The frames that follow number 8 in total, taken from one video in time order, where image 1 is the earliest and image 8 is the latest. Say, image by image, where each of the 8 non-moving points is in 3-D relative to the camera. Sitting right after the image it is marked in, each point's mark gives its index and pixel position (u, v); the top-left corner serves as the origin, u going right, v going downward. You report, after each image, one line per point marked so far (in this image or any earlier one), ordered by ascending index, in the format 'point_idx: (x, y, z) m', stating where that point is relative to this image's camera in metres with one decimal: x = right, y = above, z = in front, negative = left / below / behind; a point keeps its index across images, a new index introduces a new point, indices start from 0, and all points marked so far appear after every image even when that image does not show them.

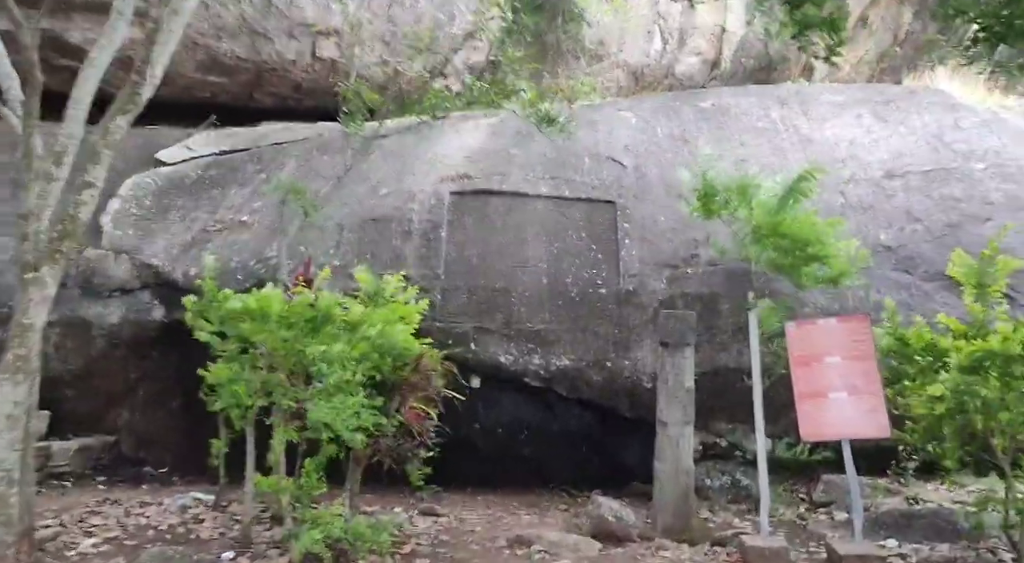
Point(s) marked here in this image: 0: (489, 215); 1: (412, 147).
0: (-0.2, +0.5, +4.7) m
1: (-0.8, +1.1, +5.0) m
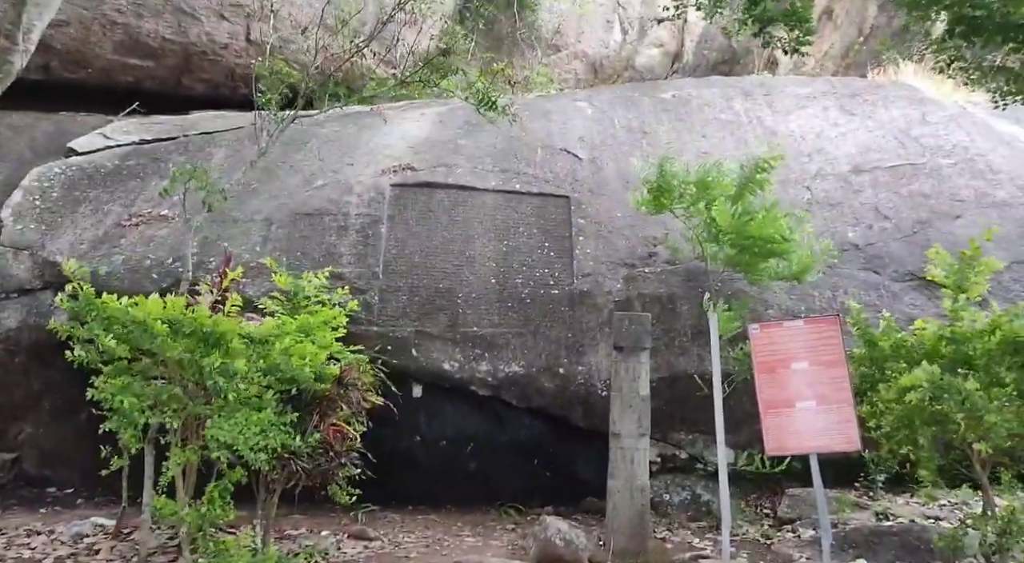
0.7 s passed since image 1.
0: (-0.5, +0.5, +4.3) m
1: (-1.1, +1.1, +4.6) m
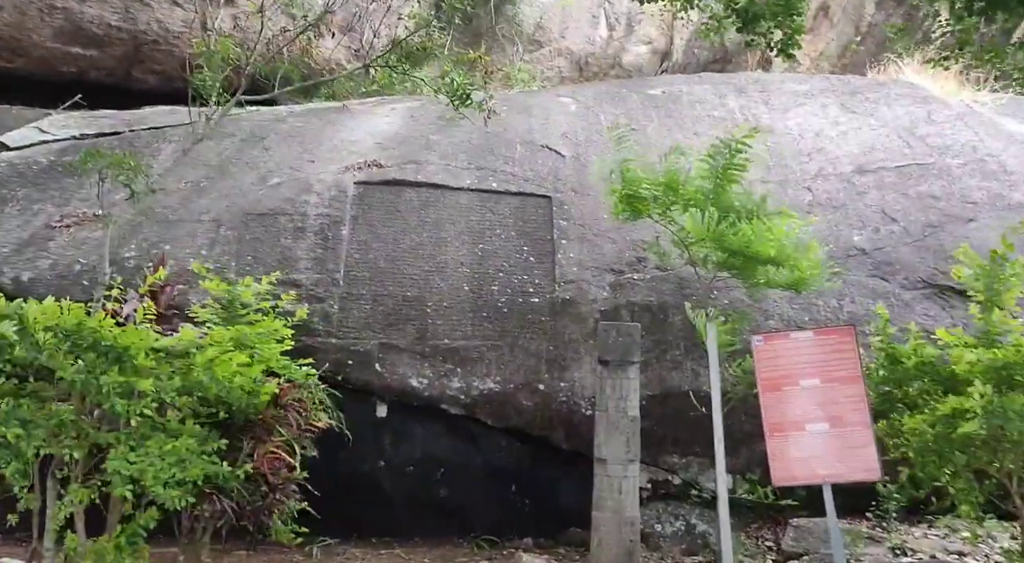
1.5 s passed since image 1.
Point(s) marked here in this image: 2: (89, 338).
0: (-0.7, +0.4, +3.9) m
1: (-1.3, +1.0, +4.2) m
2: (-1.4, -0.2, +2.1) m
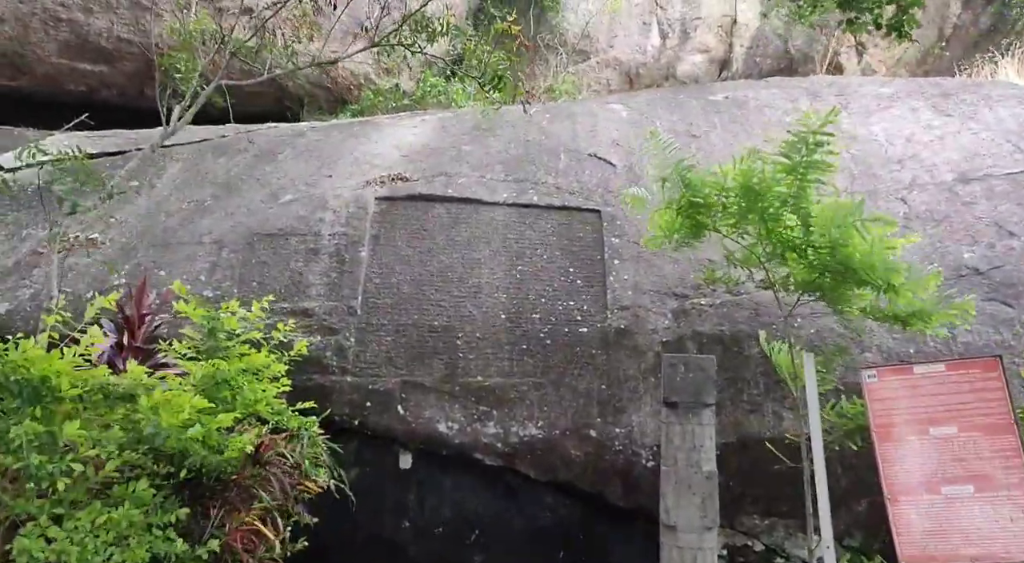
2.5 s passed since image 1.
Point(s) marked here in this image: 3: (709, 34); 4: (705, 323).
0: (-0.4, +0.3, +3.5) m
1: (-1.0, +0.8, +3.8) m
2: (-1.3, -0.2, +1.6) m
3: (+1.7, +2.2, +5.6) m
4: (+1.0, -0.2, +3.3) m
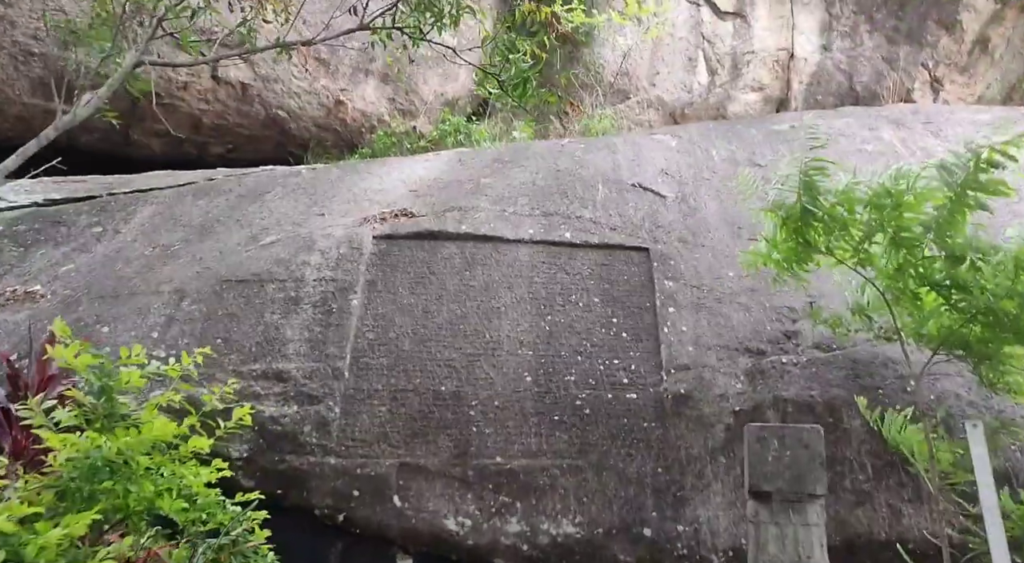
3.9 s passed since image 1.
0: (-0.3, 0.0, +2.8) m
1: (-0.9, +0.5, +3.3) m
2: (-1.3, -0.3, +1.0) m
3: (+2.0, +1.7, +5.1) m
4: (+1.1, -0.4, +2.6) m
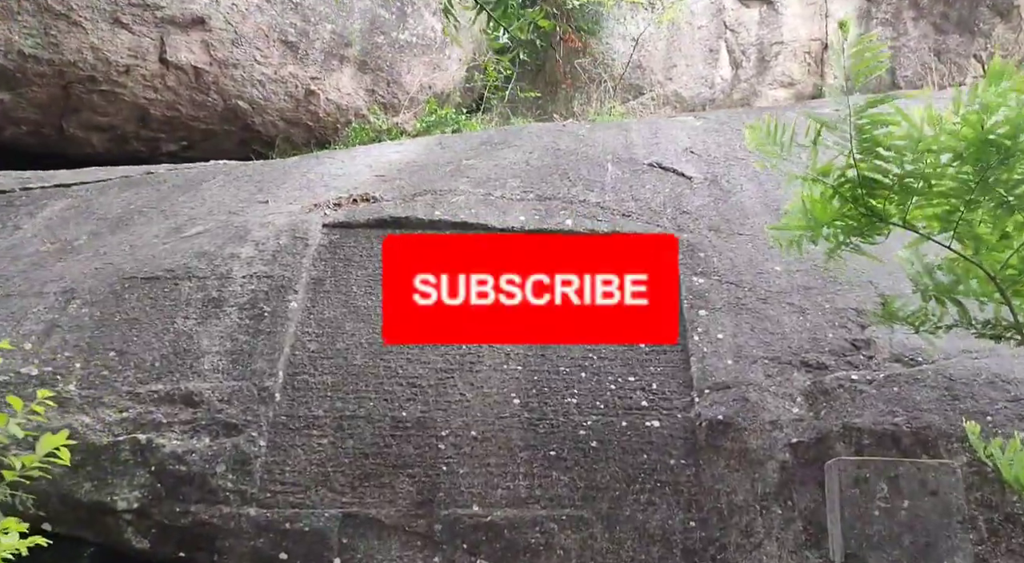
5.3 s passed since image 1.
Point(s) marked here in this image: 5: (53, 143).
0: (-0.4, 0.0, +2.2) m
1: (-1.0, +0.5, +2.8) m
2: (-1.4, -0.2, +0.4) m
3: (+2.0, +1.6, +4.6) m
4: (+1.0, -0.4, +1.9) m
5: (-2.3, +0.7, +3.3) m
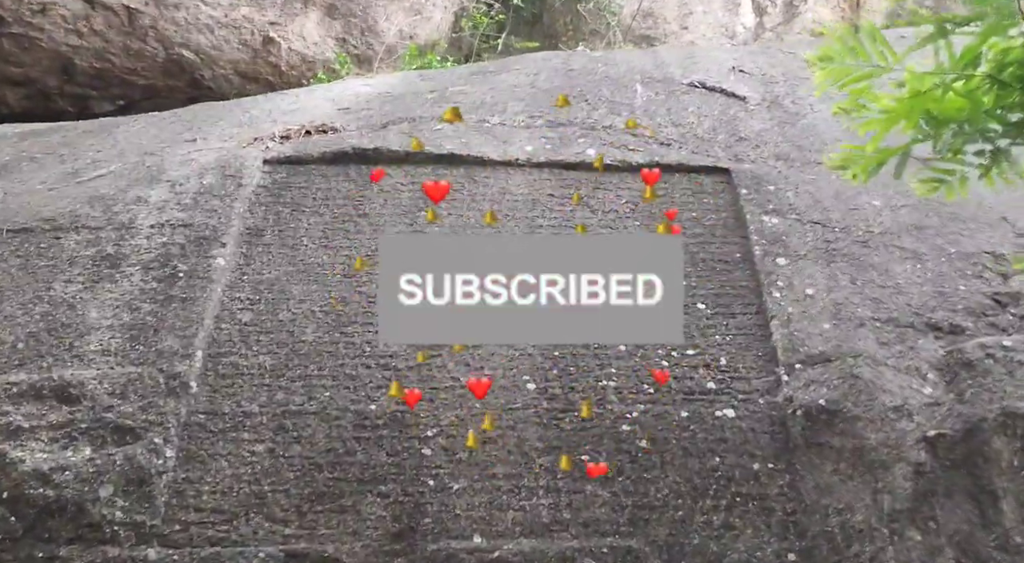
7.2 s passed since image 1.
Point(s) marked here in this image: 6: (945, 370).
0: (-0.4, +0.2, +1.7) m
1: (-0.9, +0.6, +2.2) m
2: (-1.3, 0.0, -0.1) m
3: (+2.0, +1.7, +4.0) m
4: (+1.1, -0.2, +1.3) m
5: (-2.3, +0.8, +2.7) m
6: (+0.9, -0.2, +1.4) m
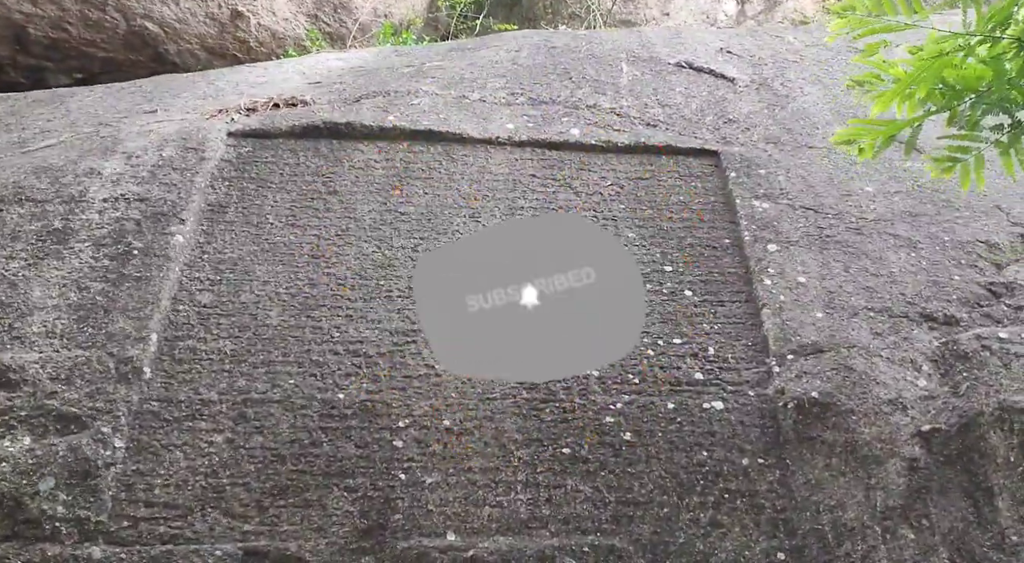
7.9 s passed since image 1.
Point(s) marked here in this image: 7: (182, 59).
0: (-0.4, +0.2, +1.6) m
1: (-1.0, +0.7, +2.1) m
2: (-1.3, 0.0, -0.2) m
3: (+1.9, +1.7, +3.9) m
4: (+1.0, -0.2, +1.3) m
5: (-2.4, +0.9, +2.6) m
6: (+0.9, -0.2, +1.3) m
7: (-1.4, +1.0, +2.8) m
